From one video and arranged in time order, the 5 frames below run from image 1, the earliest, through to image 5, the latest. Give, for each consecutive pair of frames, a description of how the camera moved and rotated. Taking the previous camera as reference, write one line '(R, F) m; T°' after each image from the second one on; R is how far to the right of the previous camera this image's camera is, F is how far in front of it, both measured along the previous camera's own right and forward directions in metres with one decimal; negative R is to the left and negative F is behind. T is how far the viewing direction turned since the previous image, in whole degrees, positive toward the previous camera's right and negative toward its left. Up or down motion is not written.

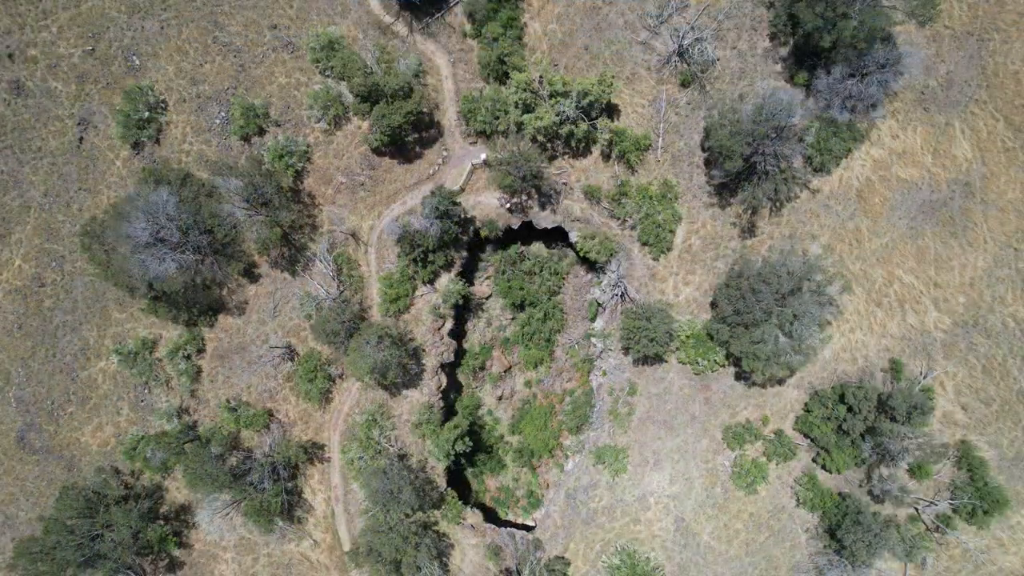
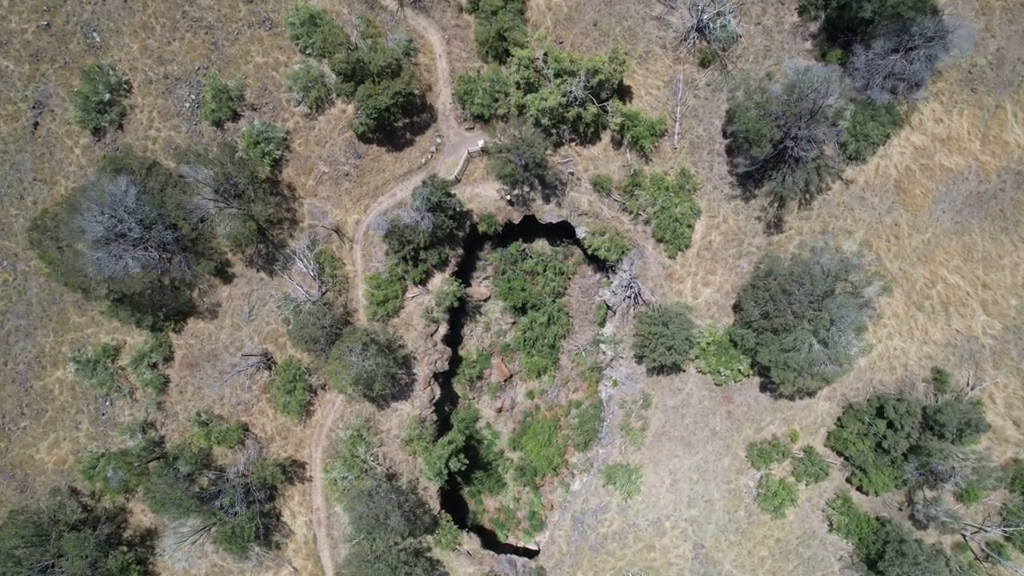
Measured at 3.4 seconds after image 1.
(0.0, +3.4) m; 0°
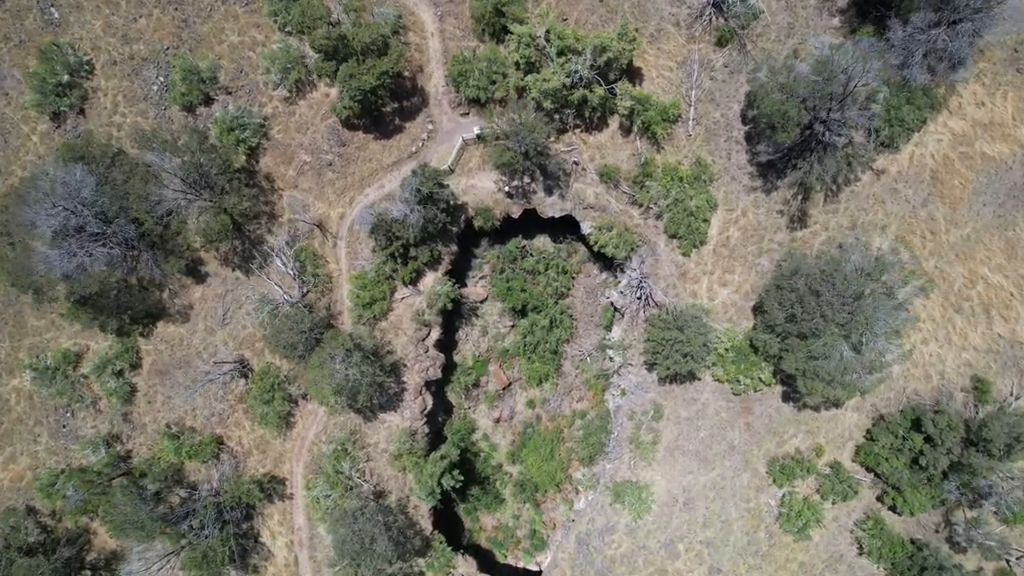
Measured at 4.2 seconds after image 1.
(0.0, +2.7) m; 0°
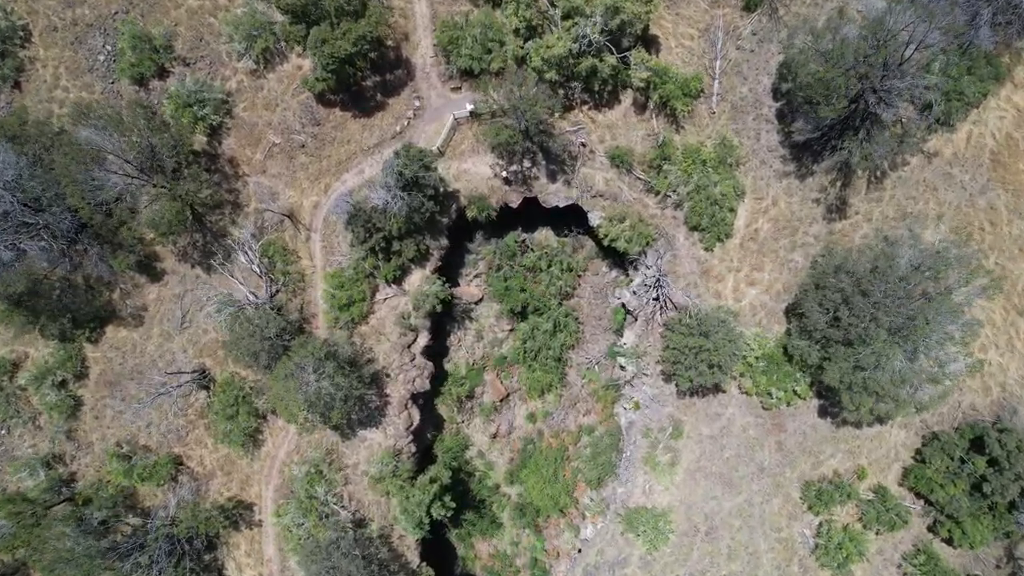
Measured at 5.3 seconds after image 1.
(+0.1, +3.5) m; 0°
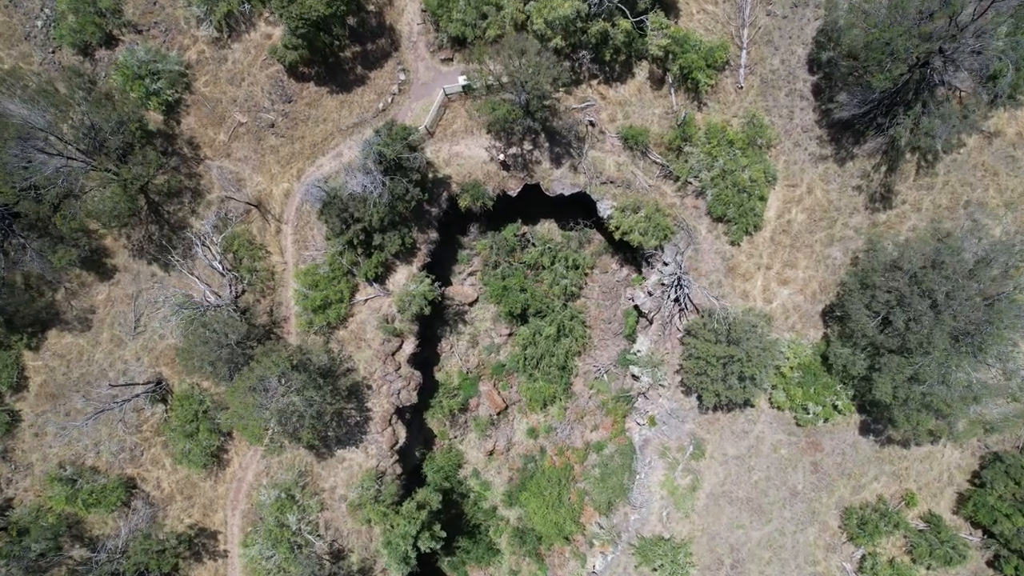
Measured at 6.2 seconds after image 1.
(0.0, +3.1) m; 0°
